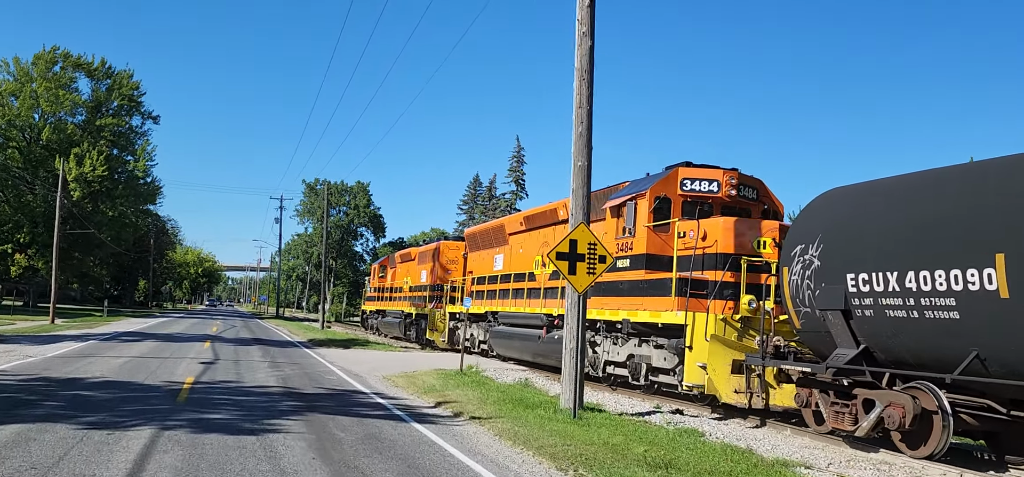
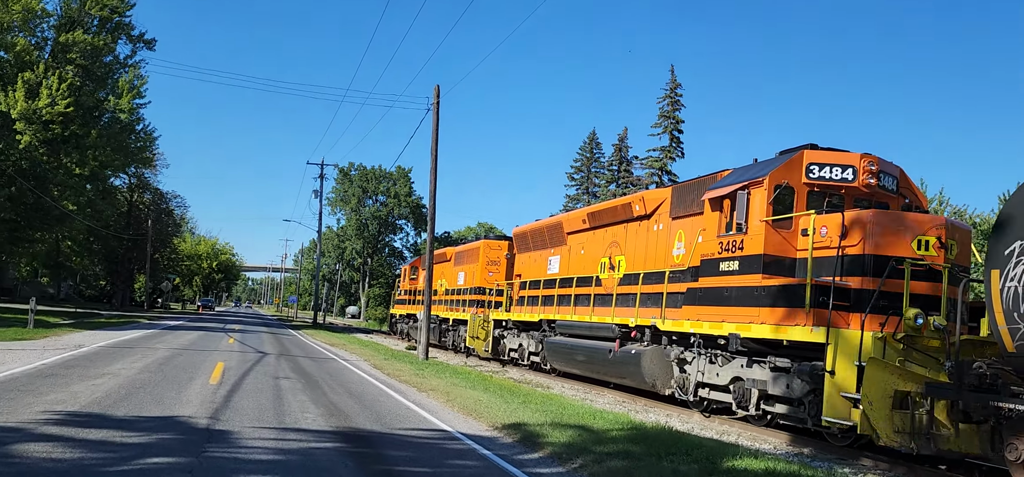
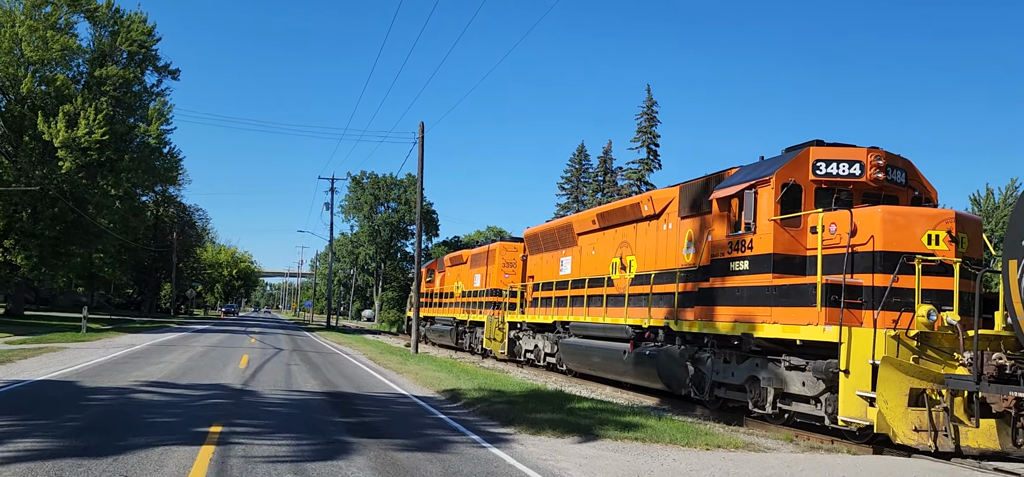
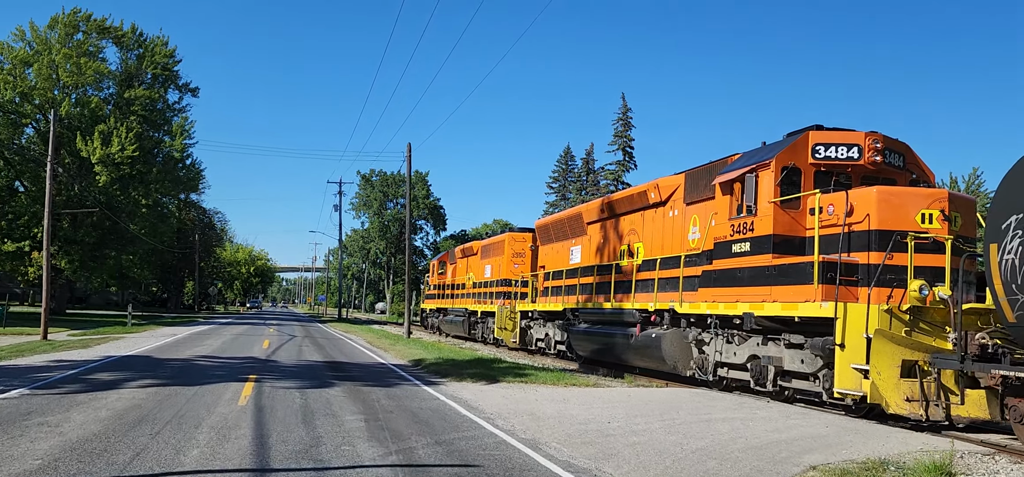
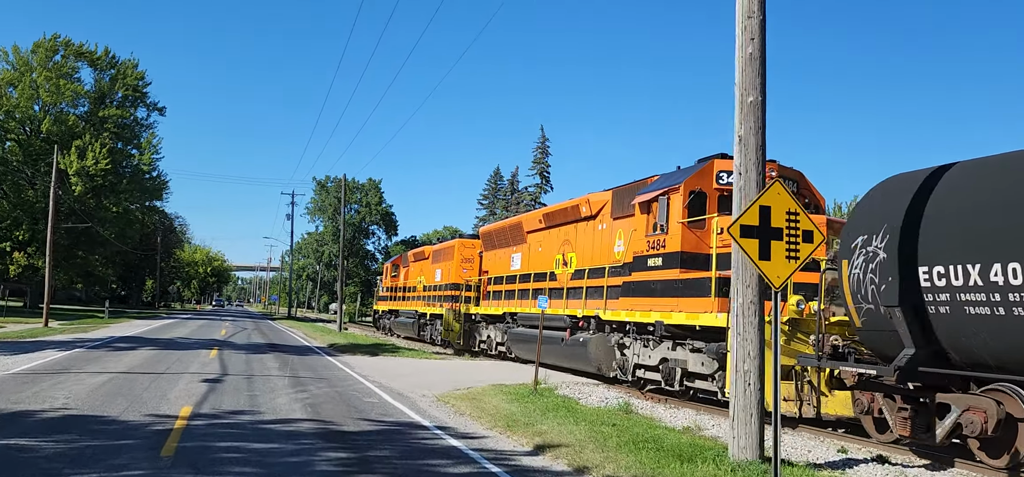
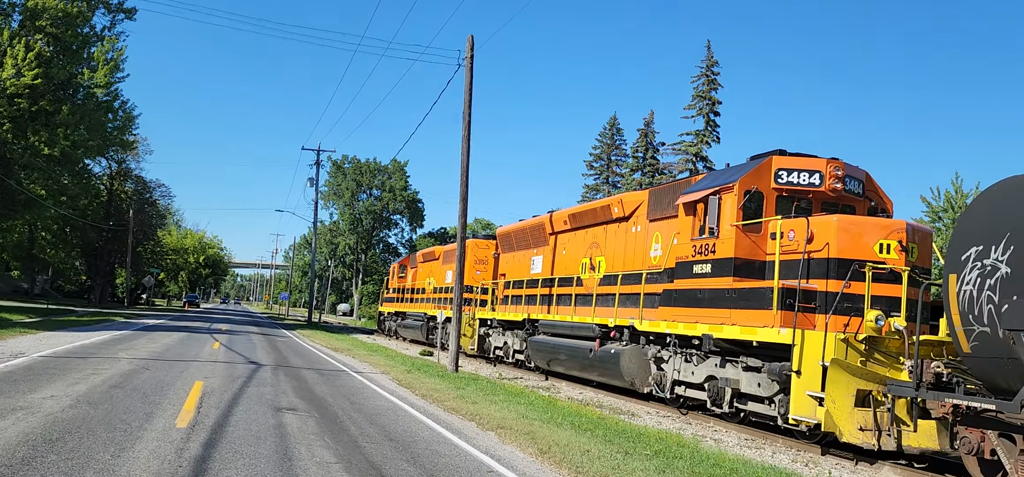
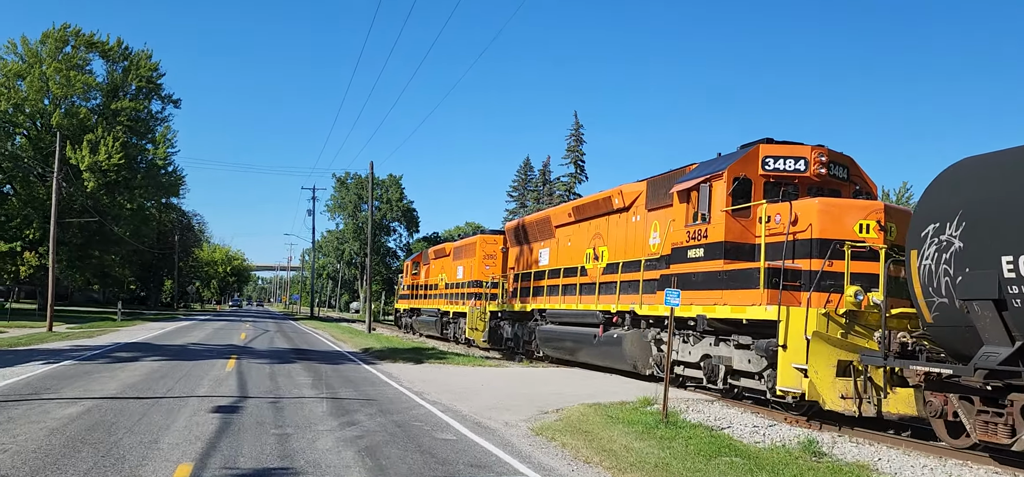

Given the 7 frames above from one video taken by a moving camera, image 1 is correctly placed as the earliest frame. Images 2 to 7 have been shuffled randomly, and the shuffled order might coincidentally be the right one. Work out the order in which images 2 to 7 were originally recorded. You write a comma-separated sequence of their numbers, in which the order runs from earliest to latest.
5, 7, 4, 3, 2, 6
